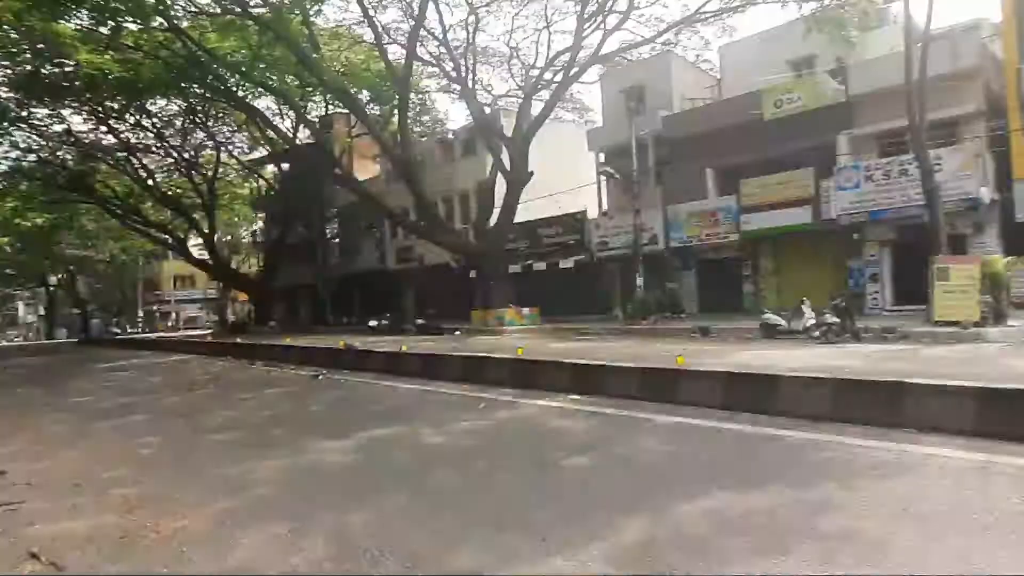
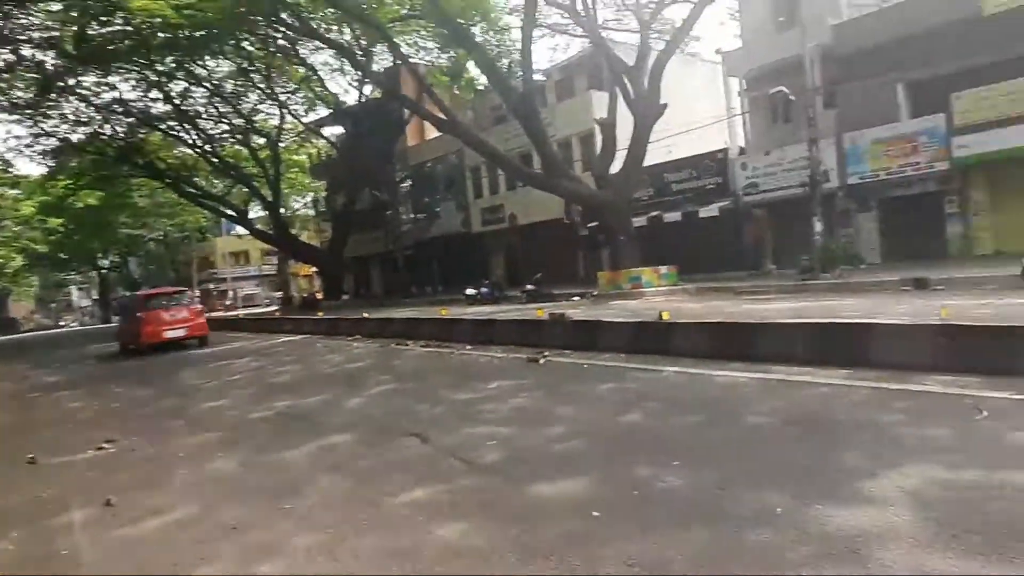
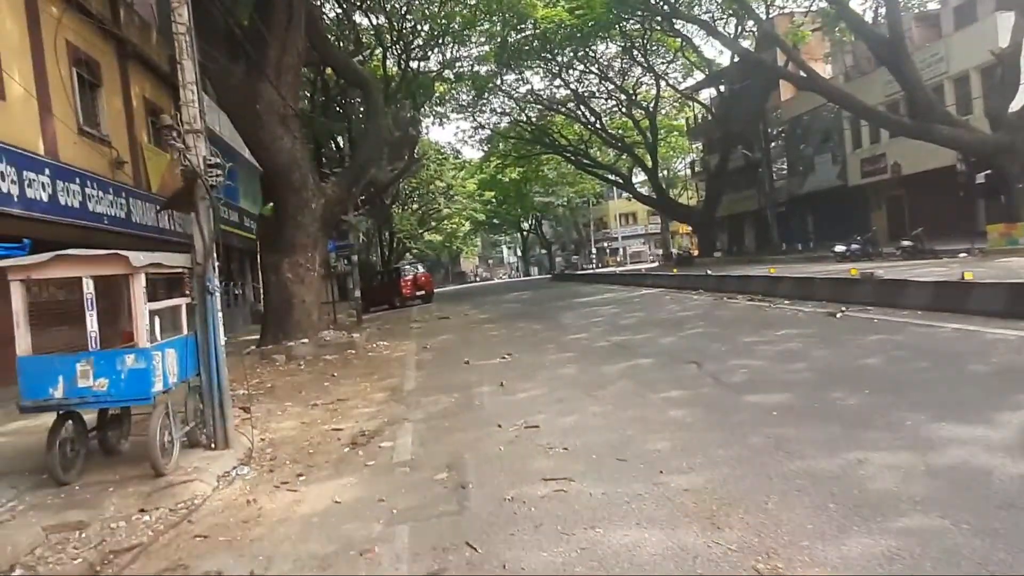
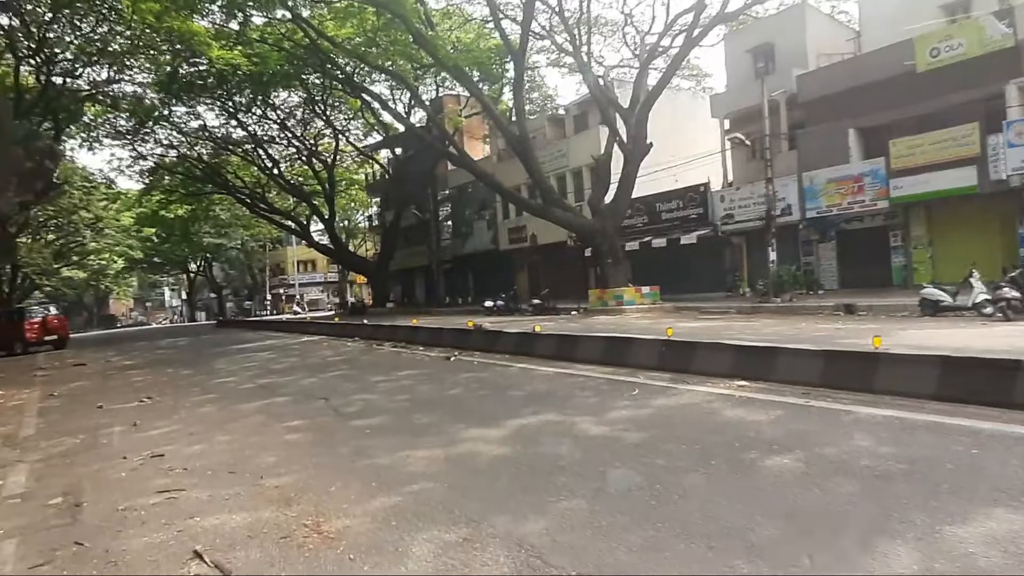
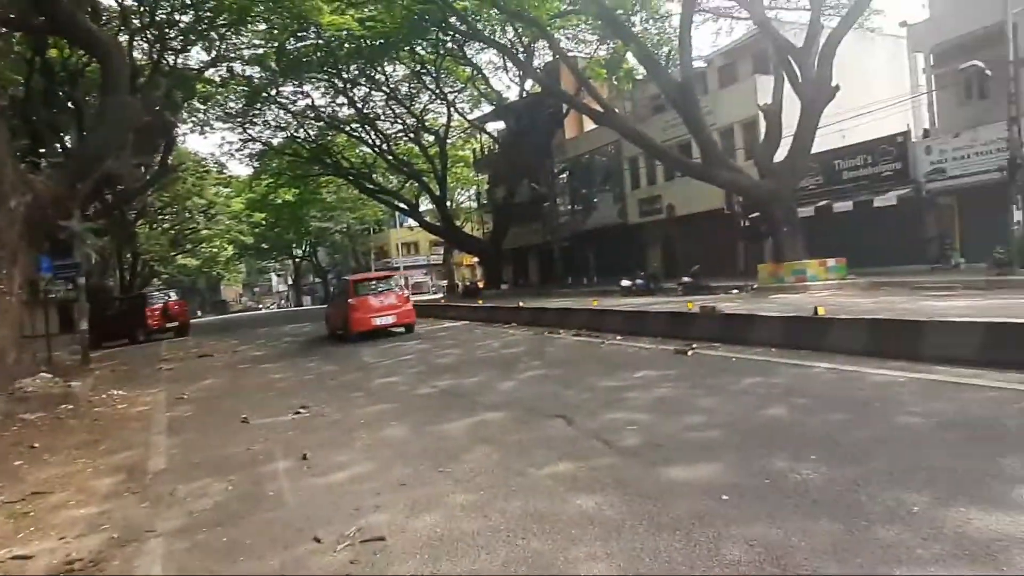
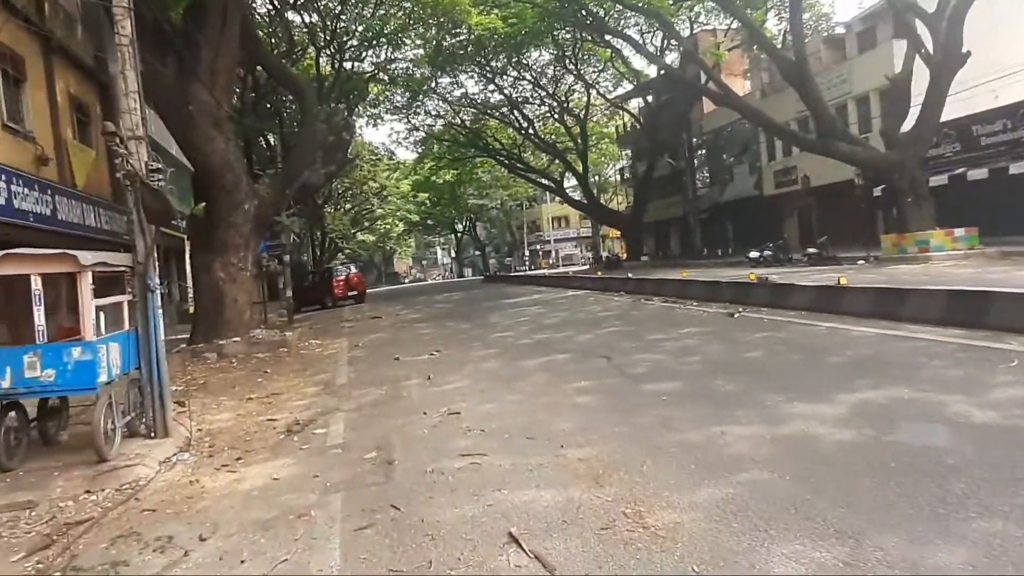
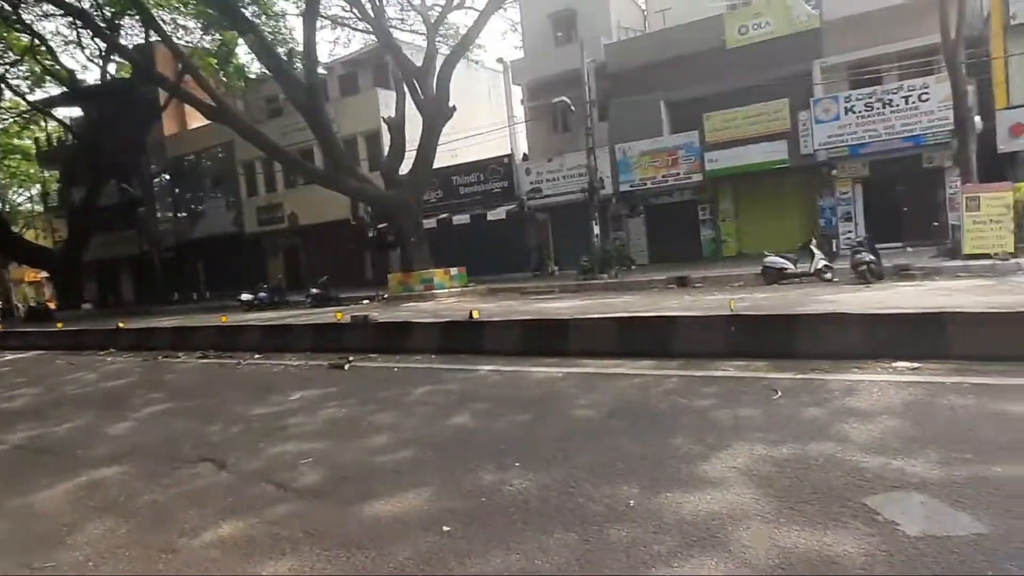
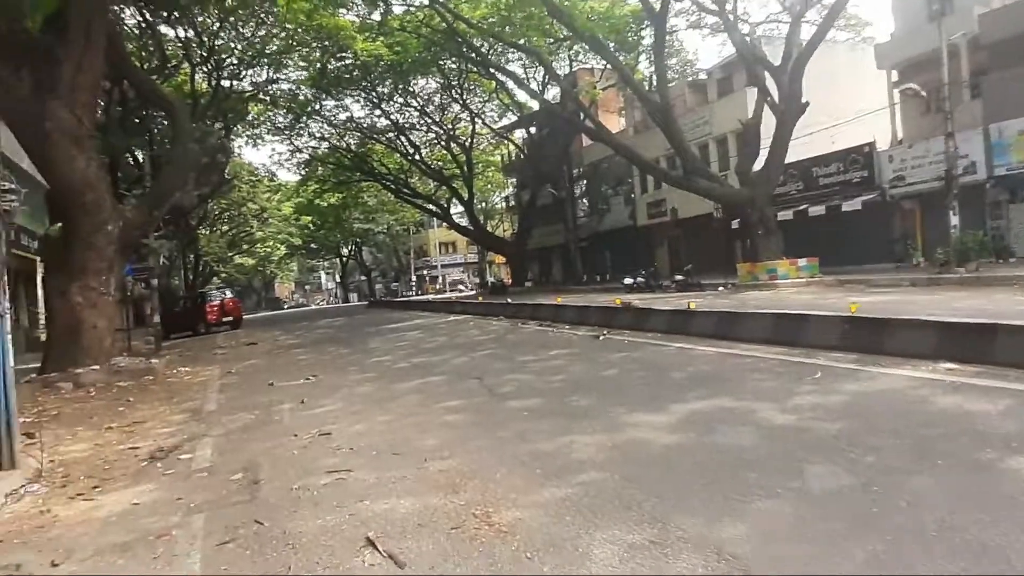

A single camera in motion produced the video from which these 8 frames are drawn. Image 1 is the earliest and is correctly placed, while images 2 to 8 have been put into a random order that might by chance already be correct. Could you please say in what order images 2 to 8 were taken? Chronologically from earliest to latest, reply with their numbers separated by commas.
4, 8, 6, 3, 5, 2, 7
